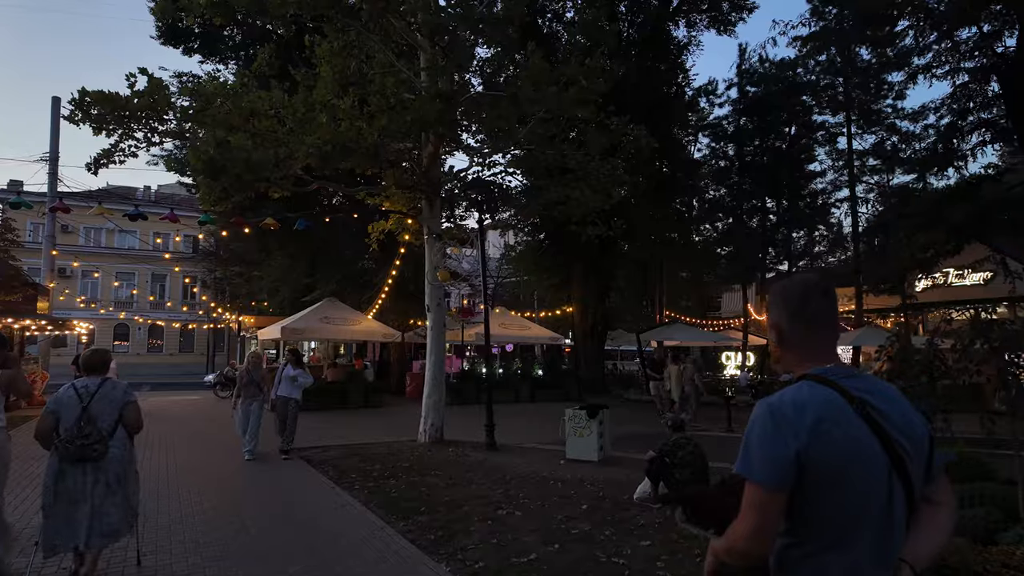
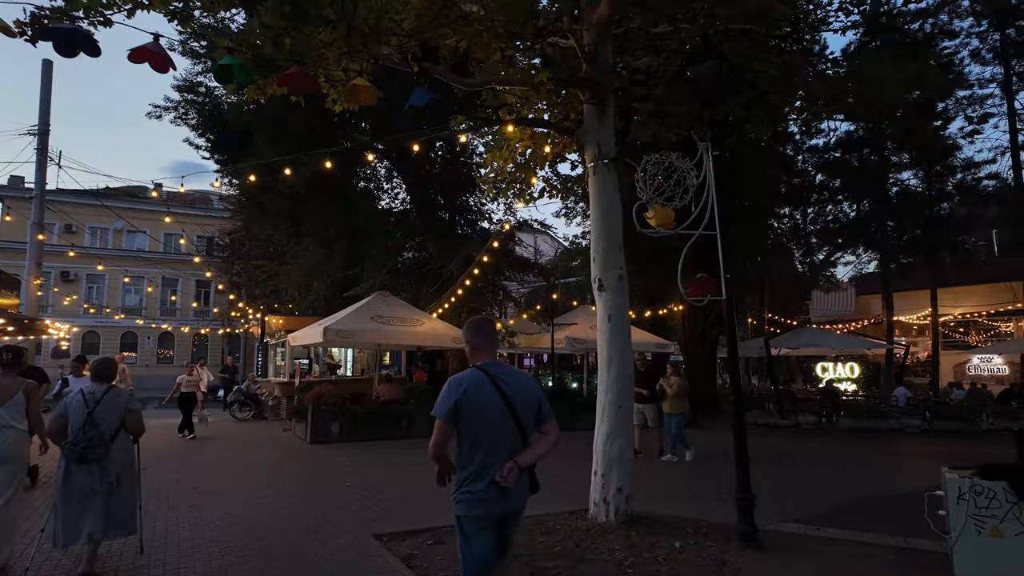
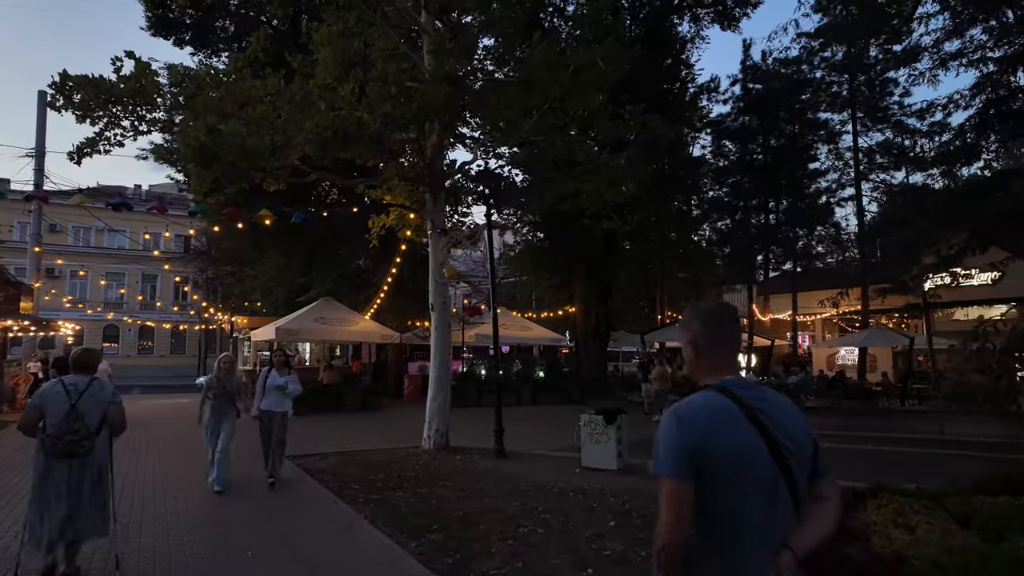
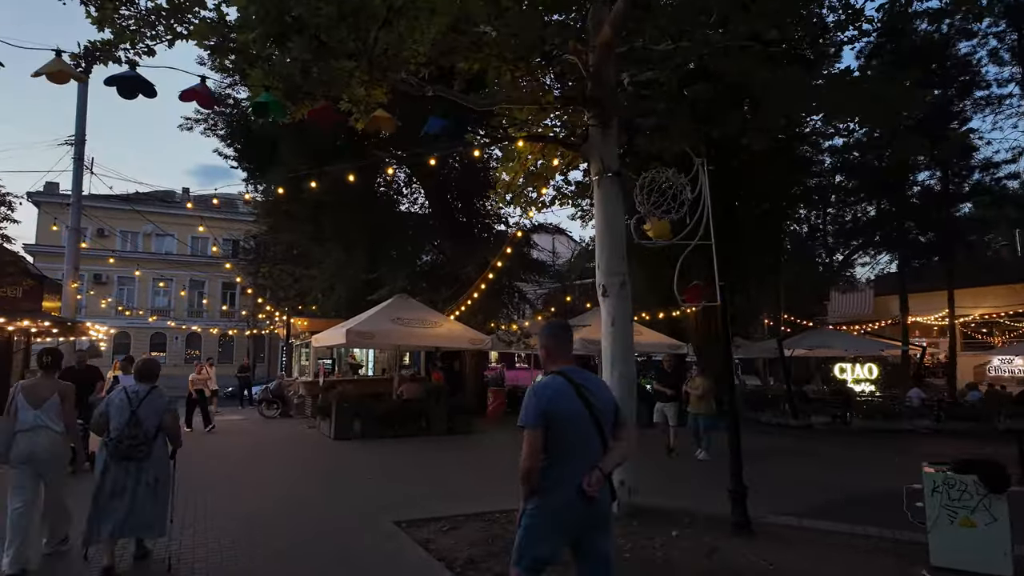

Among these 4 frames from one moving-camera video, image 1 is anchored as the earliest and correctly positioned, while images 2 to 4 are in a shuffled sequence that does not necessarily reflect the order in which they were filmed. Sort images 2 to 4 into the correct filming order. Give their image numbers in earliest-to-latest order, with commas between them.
3, 4, 2
